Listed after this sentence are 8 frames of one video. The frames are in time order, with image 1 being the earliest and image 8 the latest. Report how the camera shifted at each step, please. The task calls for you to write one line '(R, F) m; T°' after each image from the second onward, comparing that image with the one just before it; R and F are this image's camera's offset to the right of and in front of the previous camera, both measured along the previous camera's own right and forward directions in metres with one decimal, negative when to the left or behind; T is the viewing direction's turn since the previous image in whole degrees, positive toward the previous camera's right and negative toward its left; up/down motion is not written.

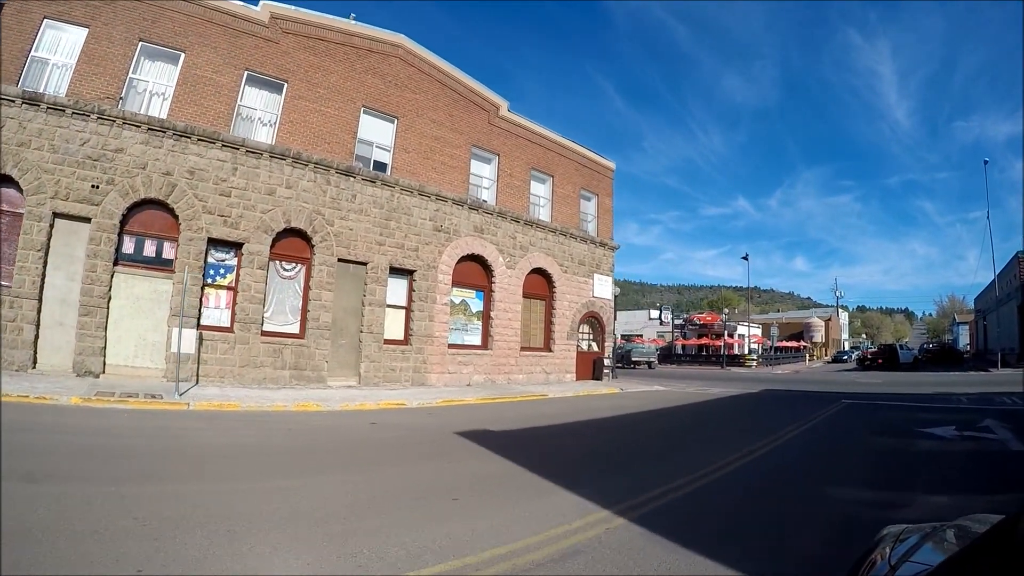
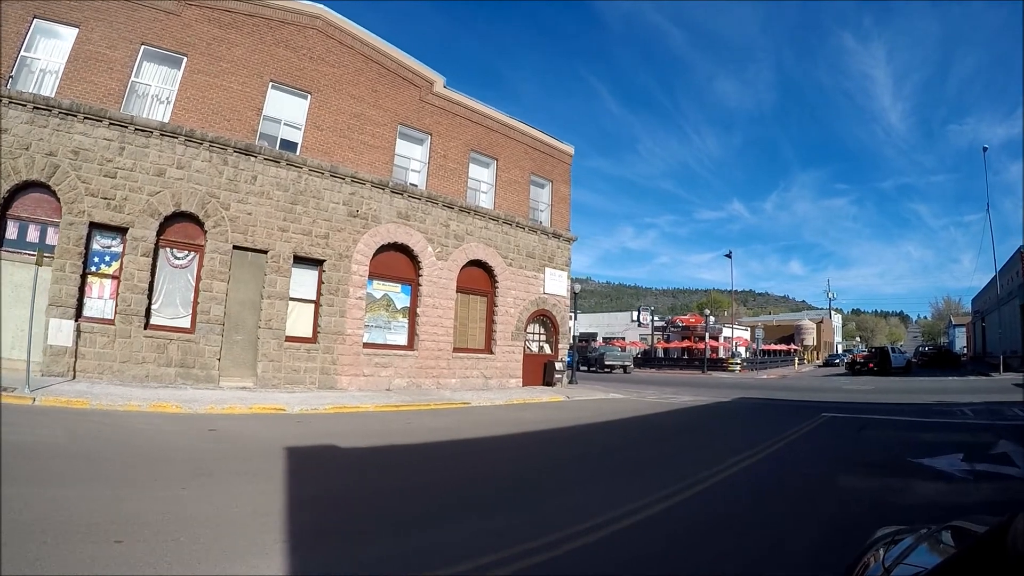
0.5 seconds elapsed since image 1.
(+3.4, +2.2) m; -4°
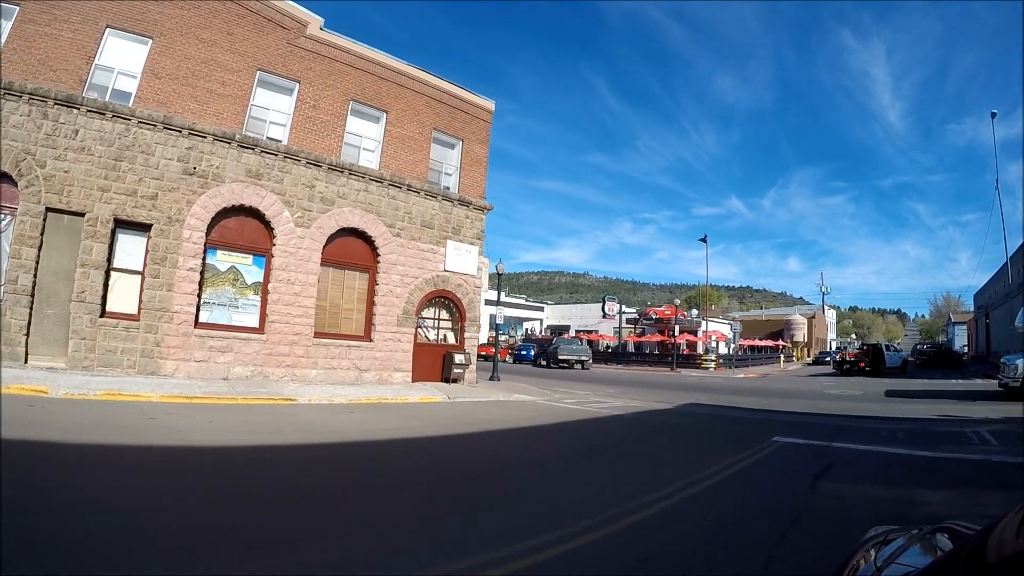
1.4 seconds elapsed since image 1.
(+5.6, +3.8) m; -10°
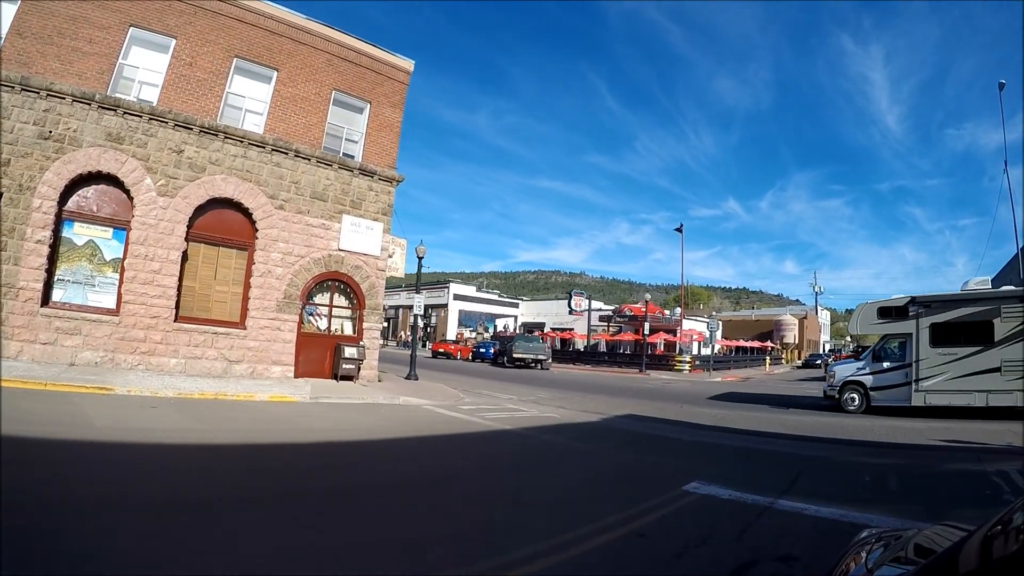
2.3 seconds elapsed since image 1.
(+4.1, +2.7) m; -8°
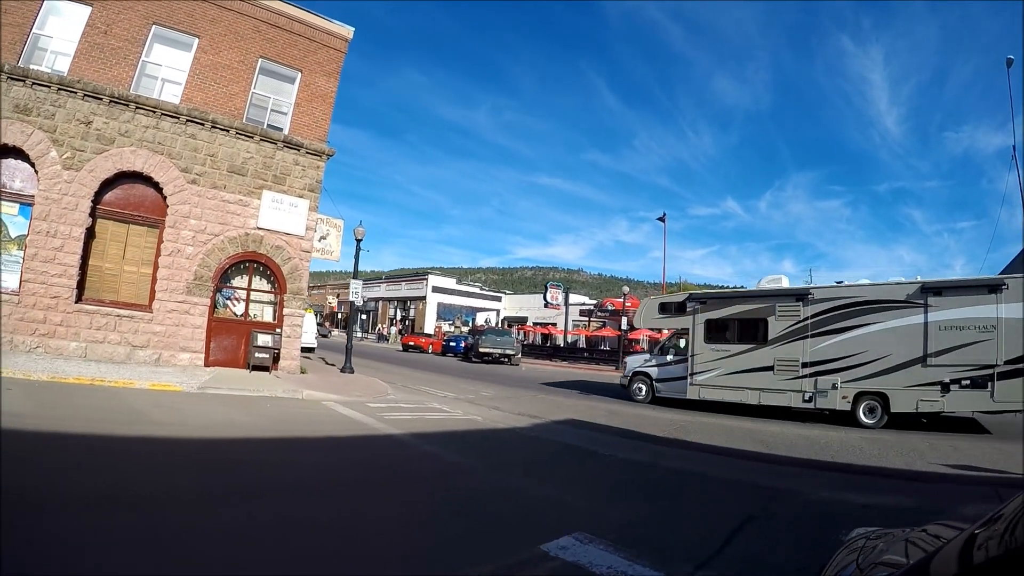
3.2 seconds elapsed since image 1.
(+2.5, +1.6) m; -5°
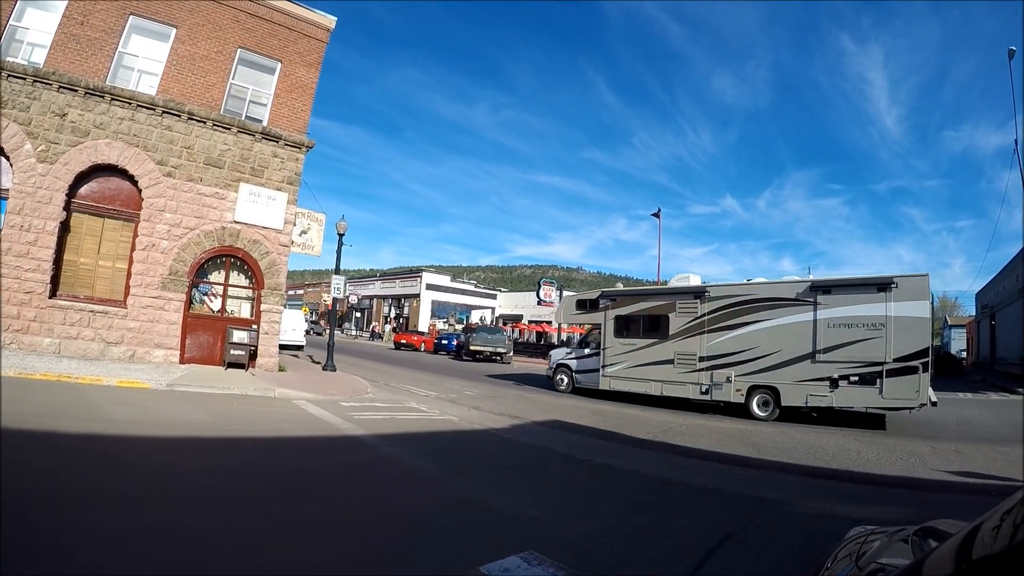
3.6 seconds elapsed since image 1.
(+0.6, +0.4) m; -1°
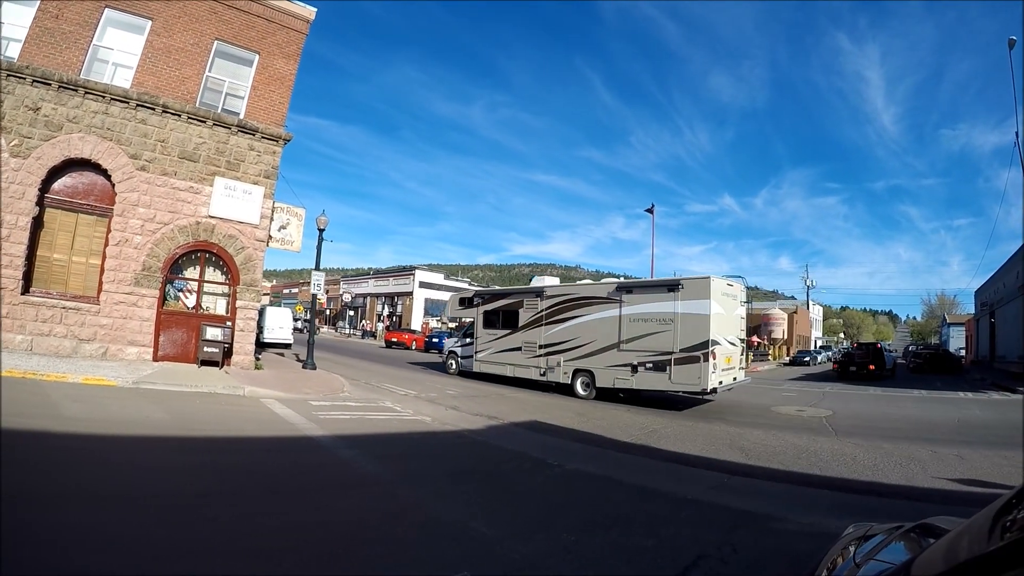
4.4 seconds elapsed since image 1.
(+0.6, +0.3) m; -1°
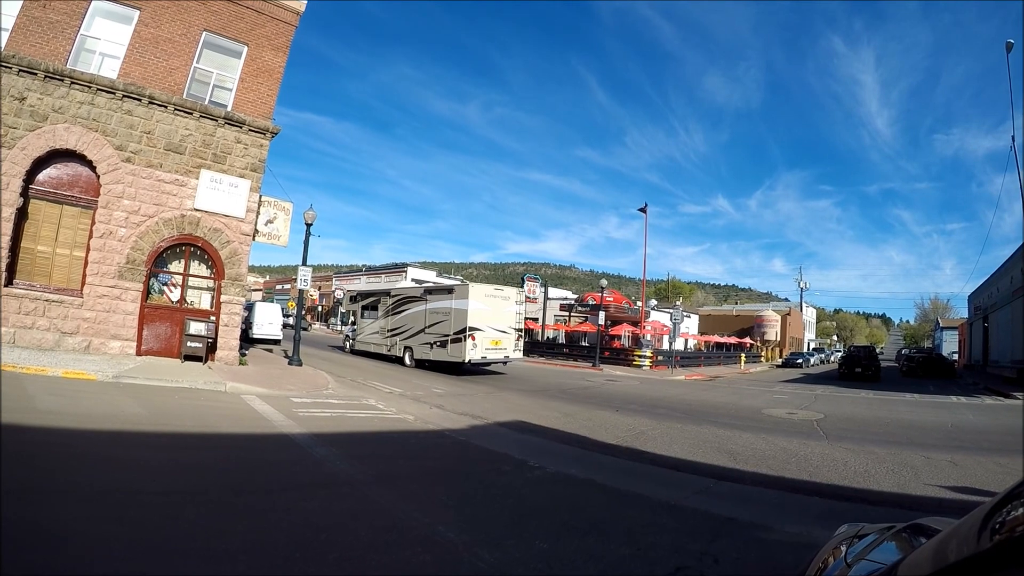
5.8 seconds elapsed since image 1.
(+0.3, +0.1) m; 0°
